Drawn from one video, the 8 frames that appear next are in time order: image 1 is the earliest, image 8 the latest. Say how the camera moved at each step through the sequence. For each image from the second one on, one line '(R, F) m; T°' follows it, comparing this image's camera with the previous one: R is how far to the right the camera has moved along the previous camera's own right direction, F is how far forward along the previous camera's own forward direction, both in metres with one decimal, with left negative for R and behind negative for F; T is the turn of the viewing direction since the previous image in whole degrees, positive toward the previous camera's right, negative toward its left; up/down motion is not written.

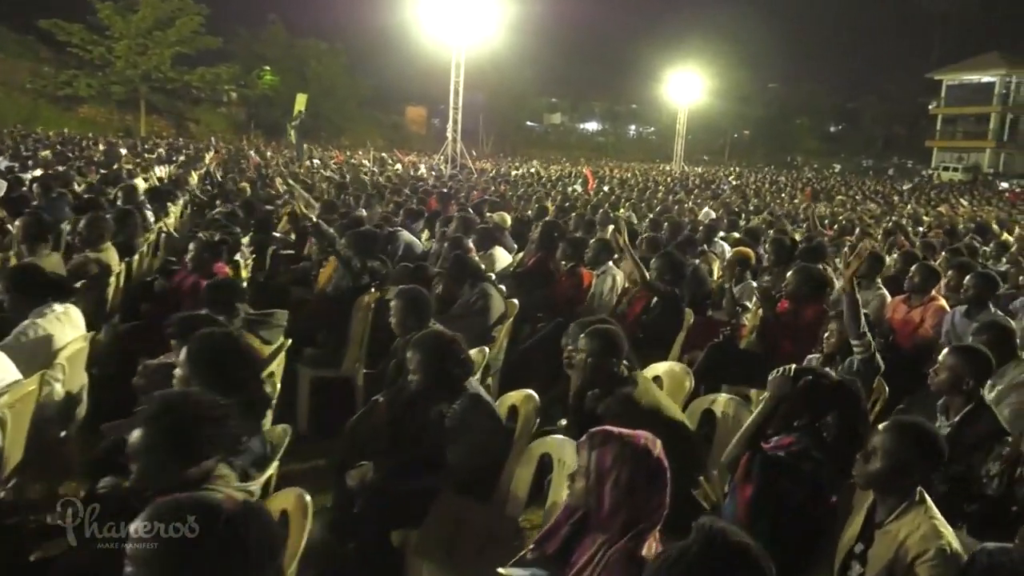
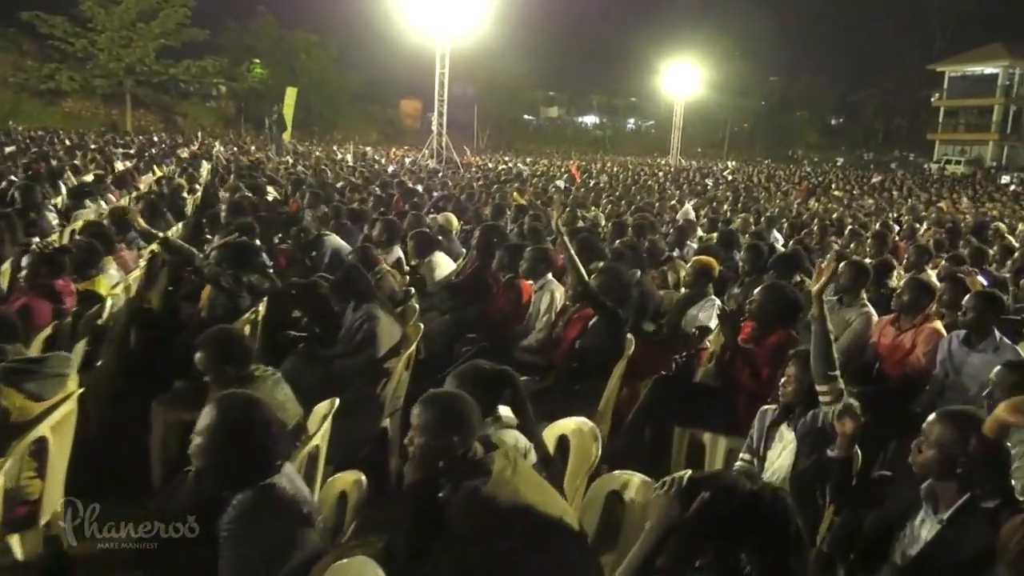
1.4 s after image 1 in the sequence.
(+0.6, +1.0) m; 0°
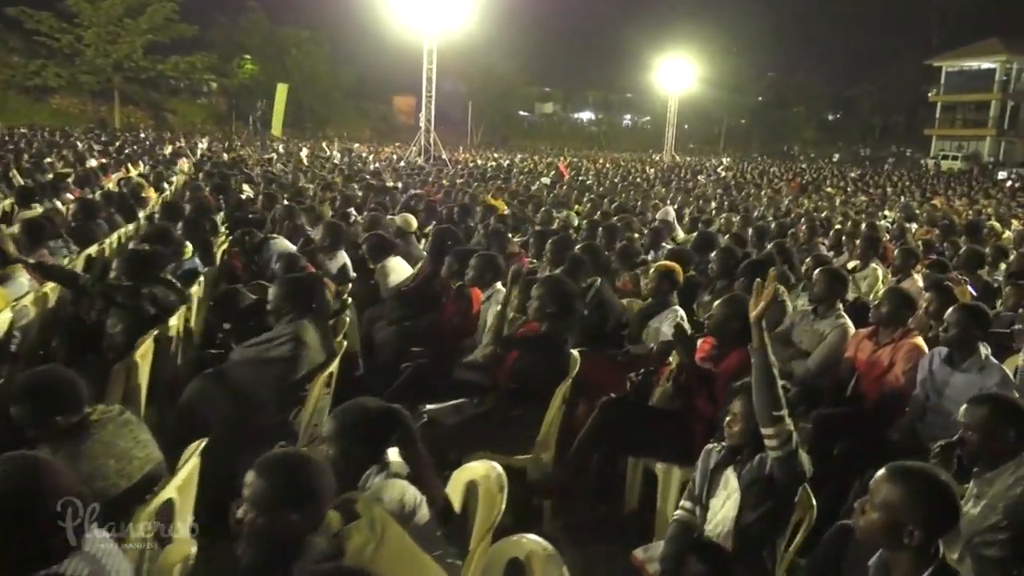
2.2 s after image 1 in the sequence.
(+0.4, +0.5) m; 0°
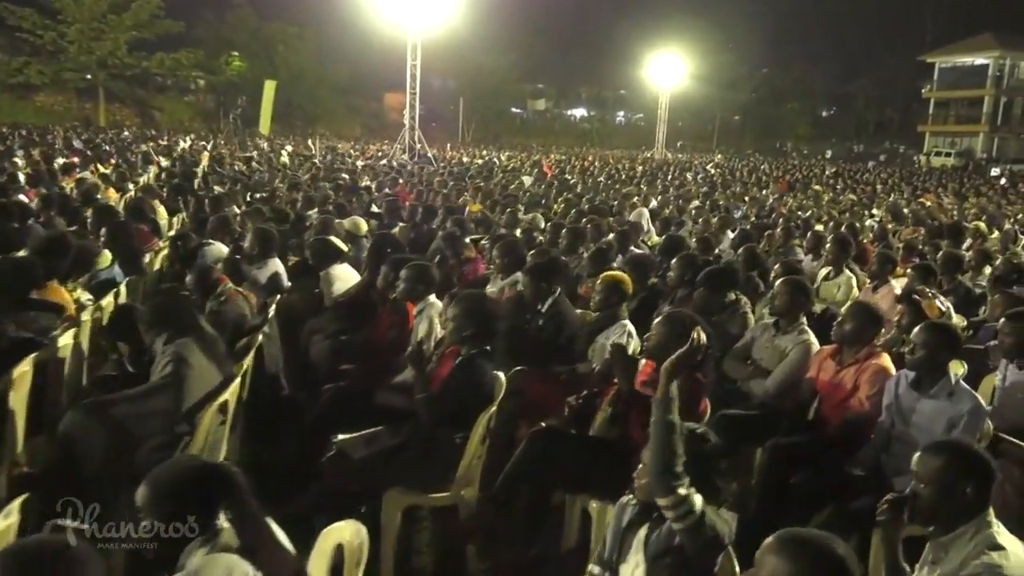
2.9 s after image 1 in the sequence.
(+0.4, +0.4) m; 0°
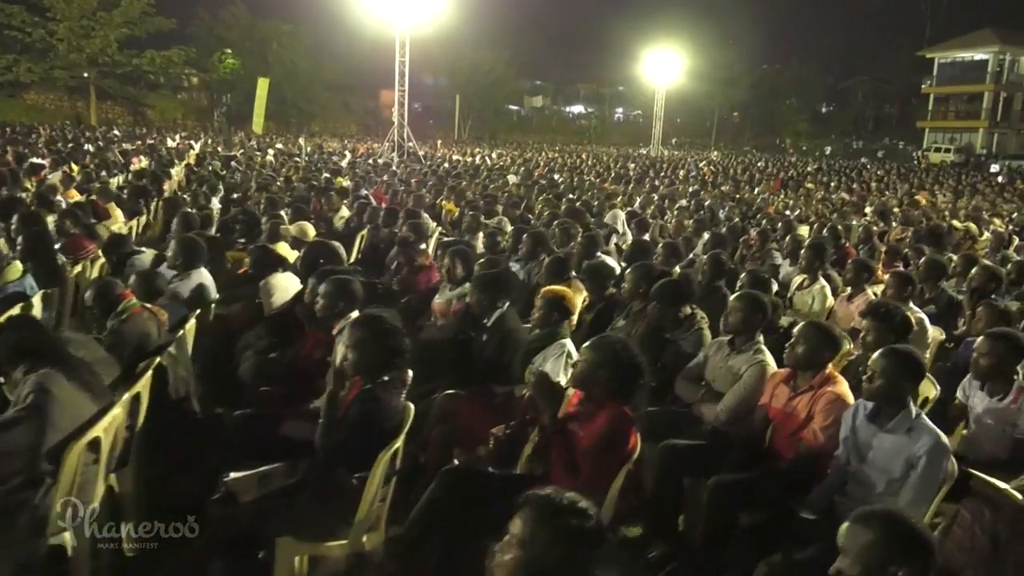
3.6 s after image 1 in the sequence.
(+0.4, +0.4) m; 0°
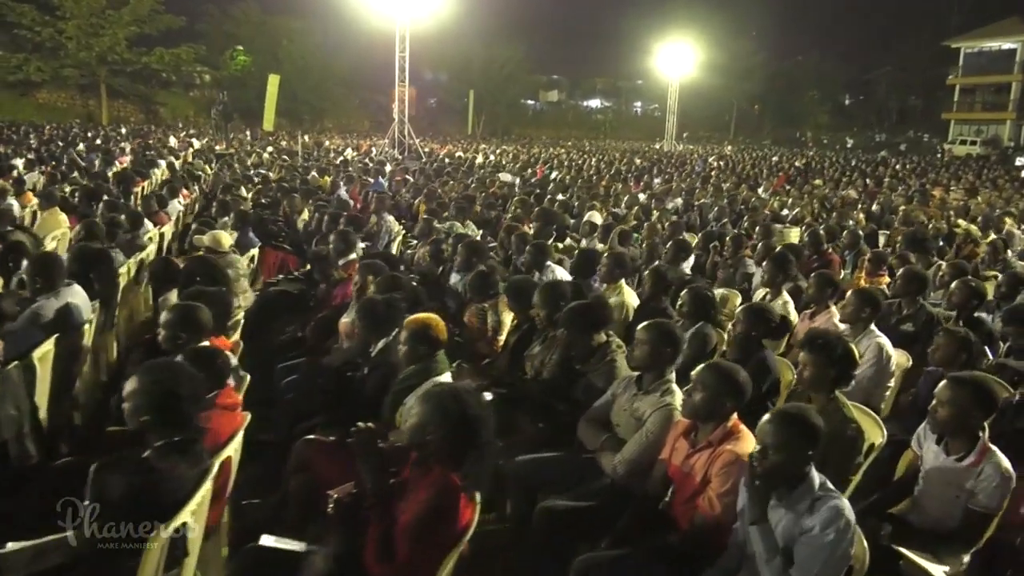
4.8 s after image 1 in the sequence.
(+0.8, +0.7) m; -2°
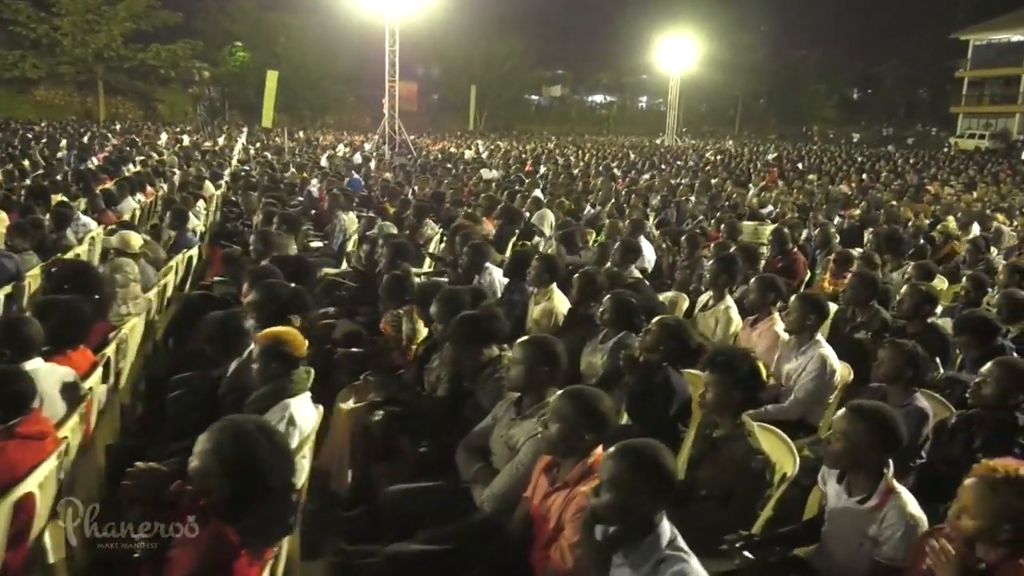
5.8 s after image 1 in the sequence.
(+0.6, +0.4) m; -1°
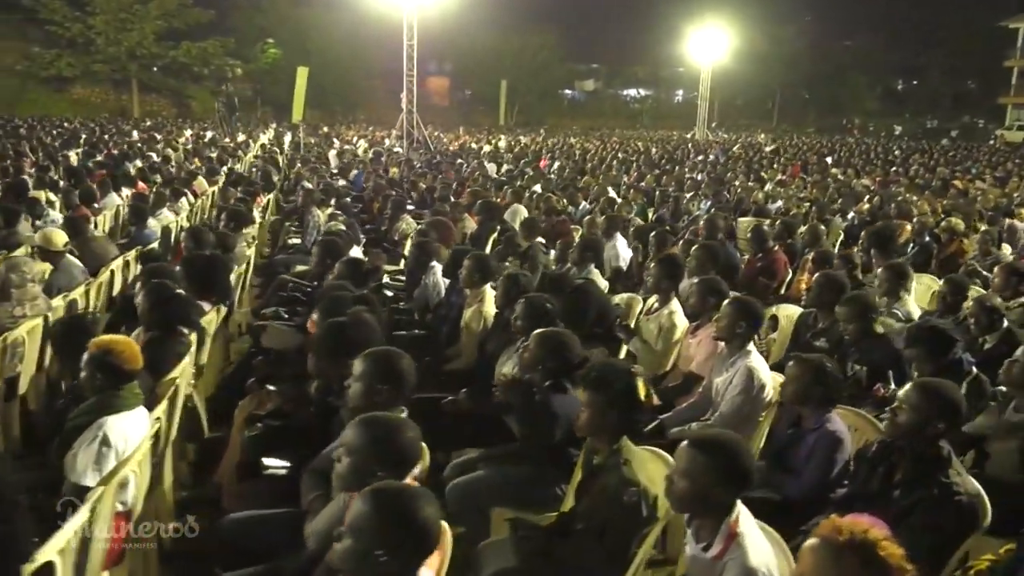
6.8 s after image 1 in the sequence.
(+0.8, +0.4) m; -3°
